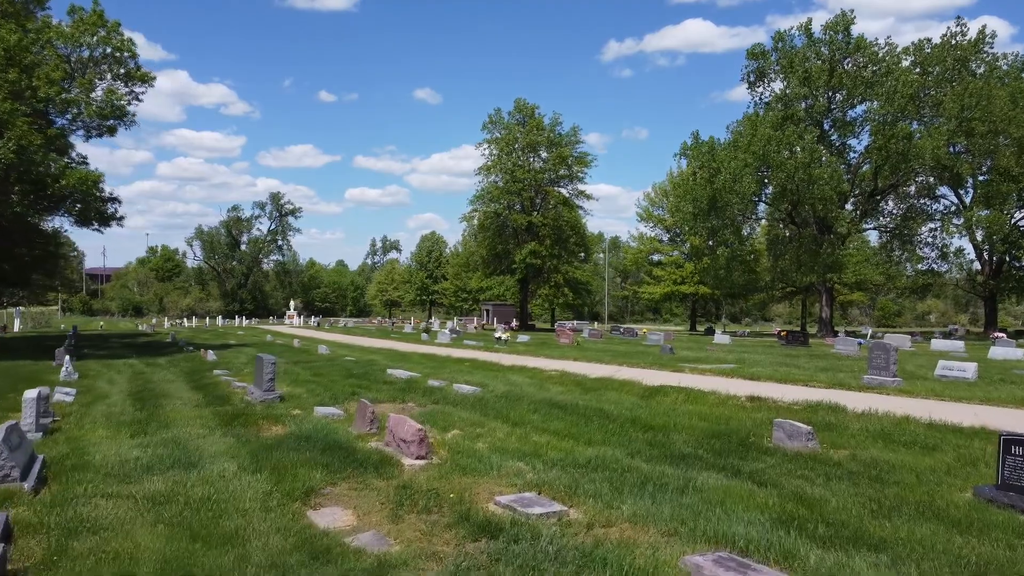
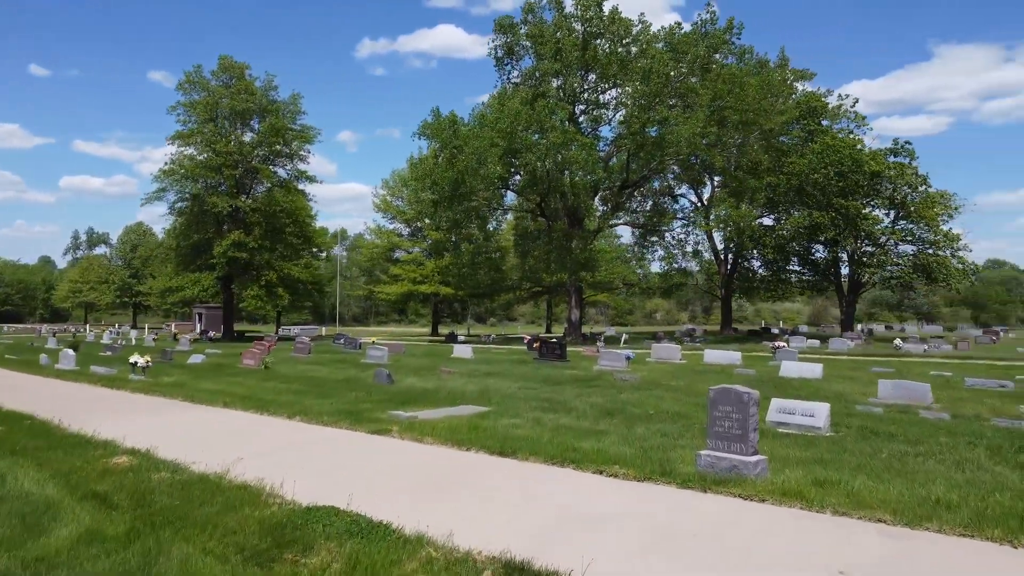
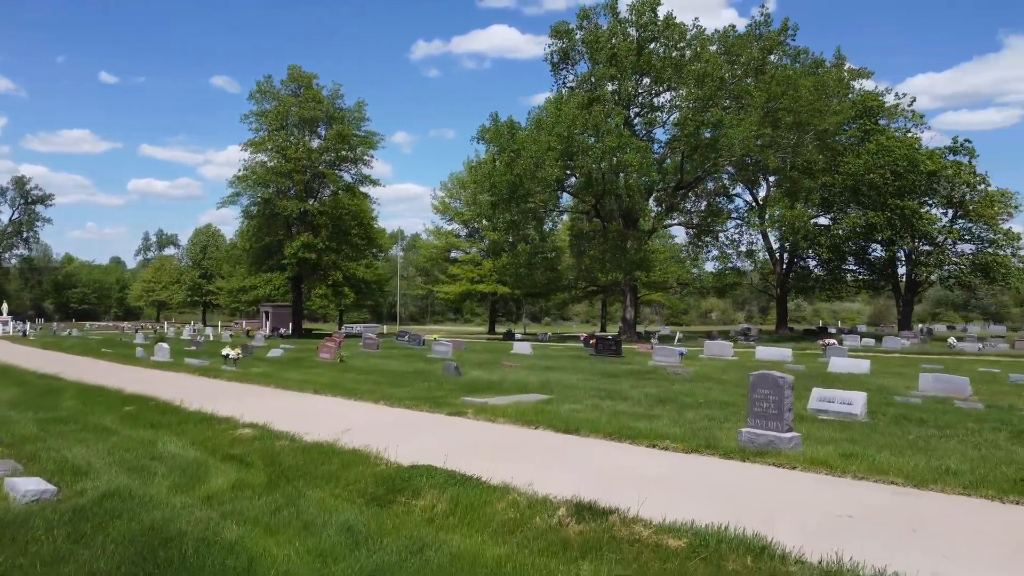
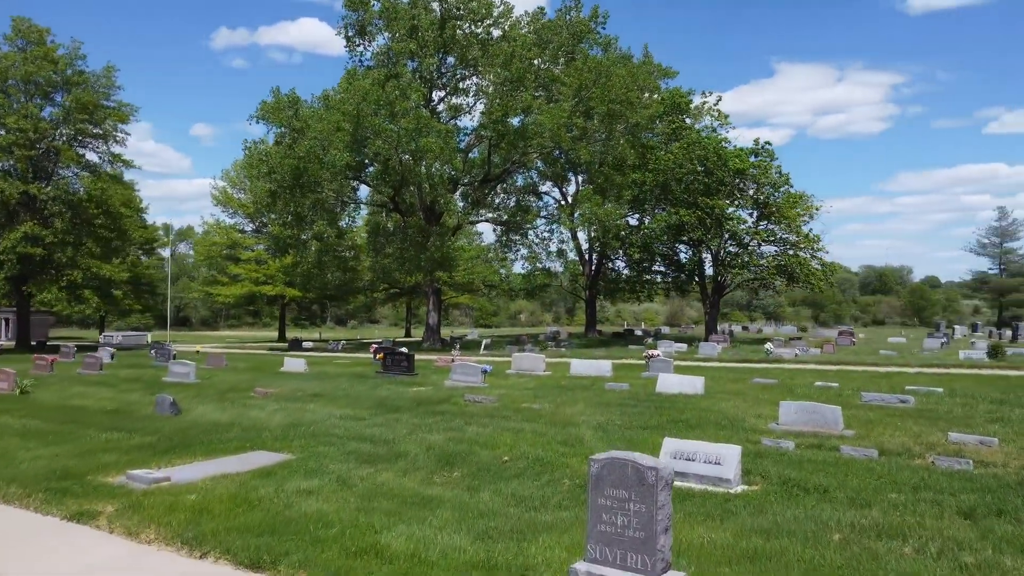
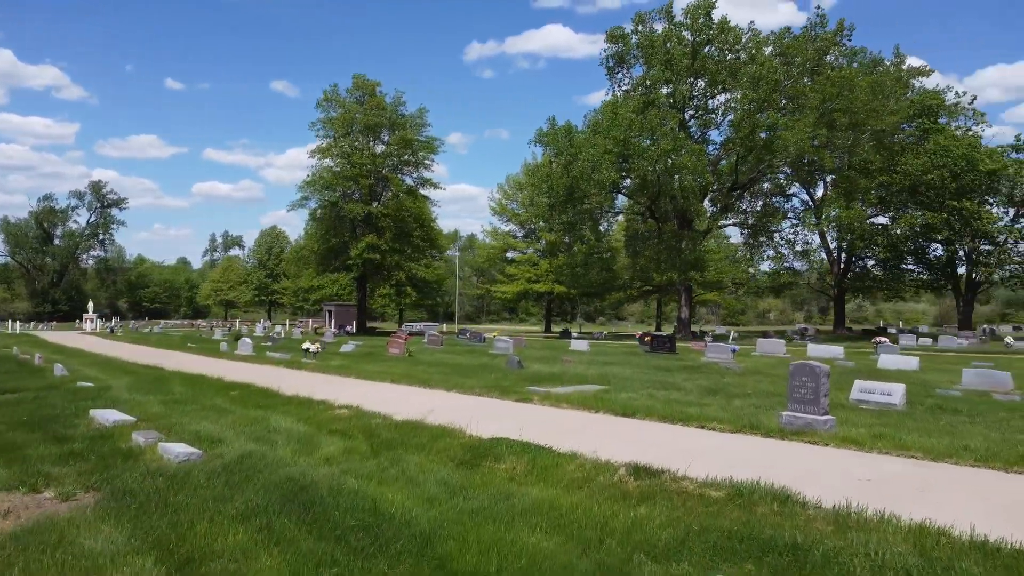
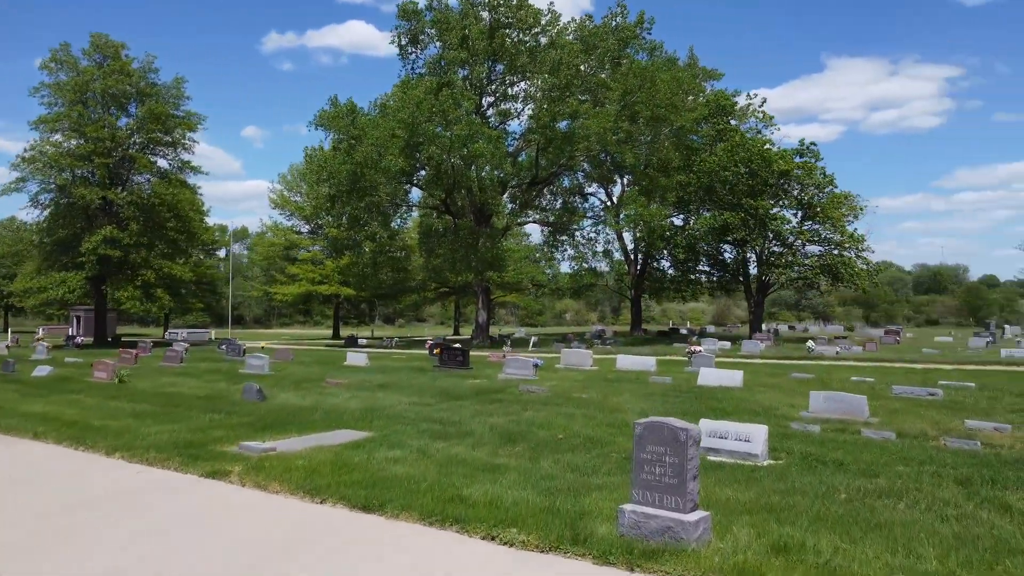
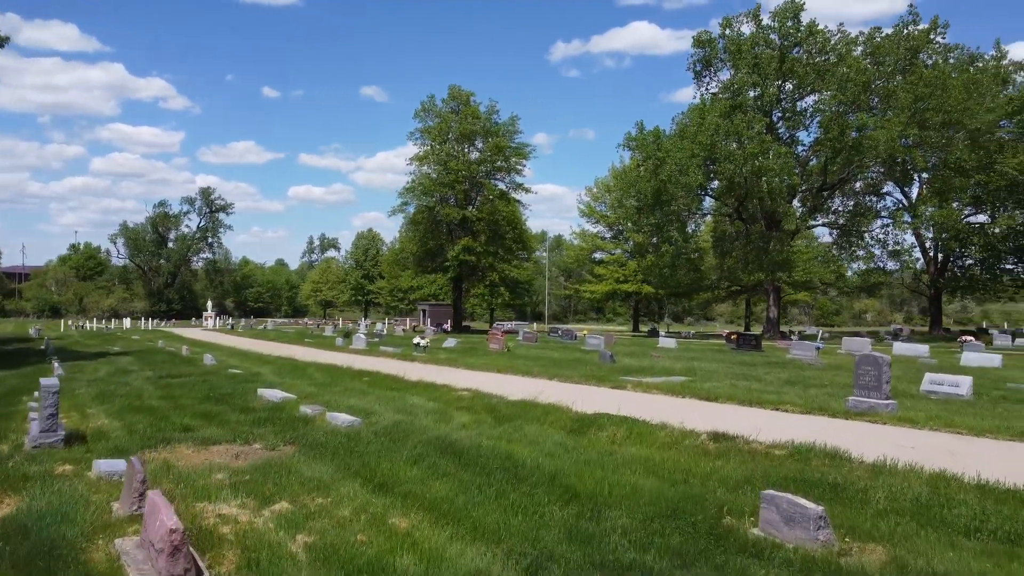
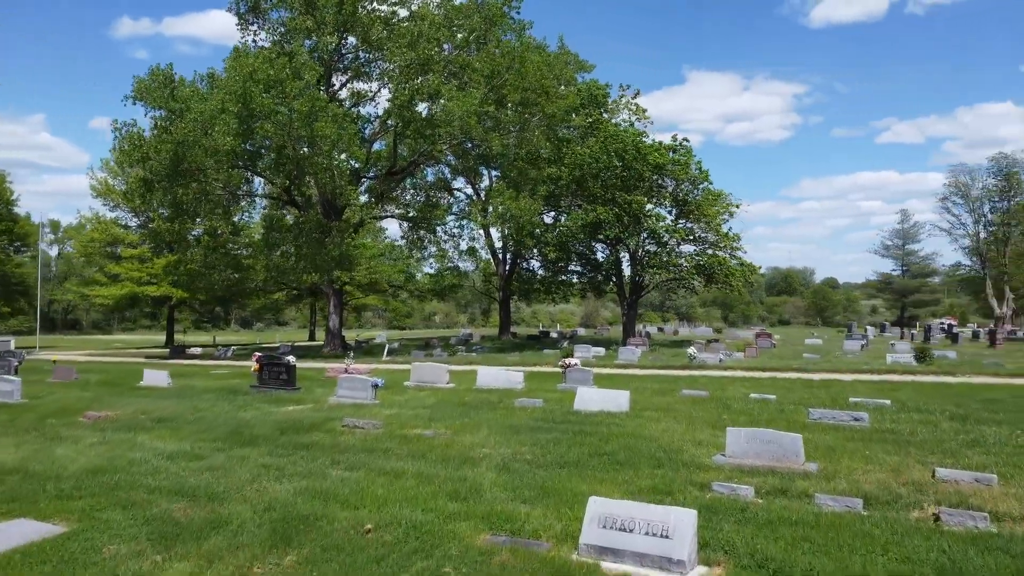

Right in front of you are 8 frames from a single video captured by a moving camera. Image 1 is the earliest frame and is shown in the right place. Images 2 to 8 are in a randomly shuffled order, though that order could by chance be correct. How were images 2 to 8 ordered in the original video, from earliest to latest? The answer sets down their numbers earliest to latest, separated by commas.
7, 5, 3, 2, 6, 4, 8
